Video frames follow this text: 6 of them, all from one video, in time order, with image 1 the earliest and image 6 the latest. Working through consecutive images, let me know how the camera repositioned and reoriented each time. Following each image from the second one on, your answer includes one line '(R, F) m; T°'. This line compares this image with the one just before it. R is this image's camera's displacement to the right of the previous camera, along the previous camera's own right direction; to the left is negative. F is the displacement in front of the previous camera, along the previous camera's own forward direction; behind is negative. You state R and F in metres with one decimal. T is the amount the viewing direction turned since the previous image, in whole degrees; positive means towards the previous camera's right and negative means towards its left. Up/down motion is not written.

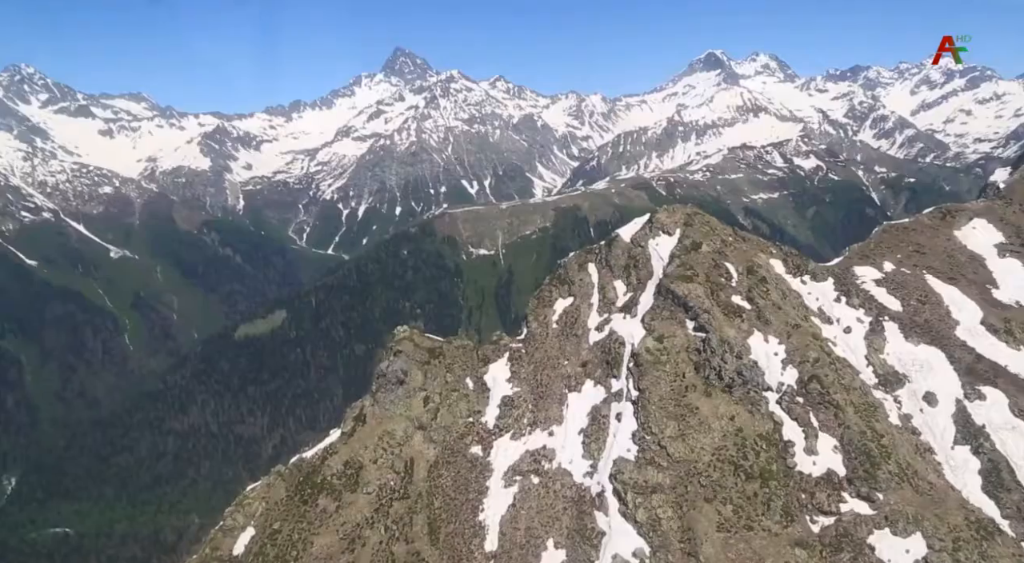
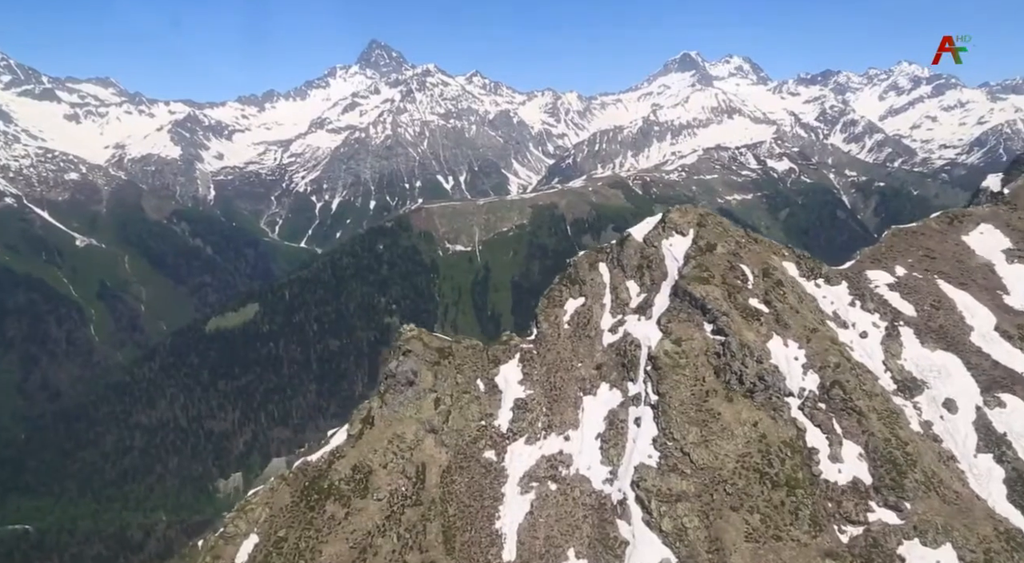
(-5.3, +2.8) m; +2°
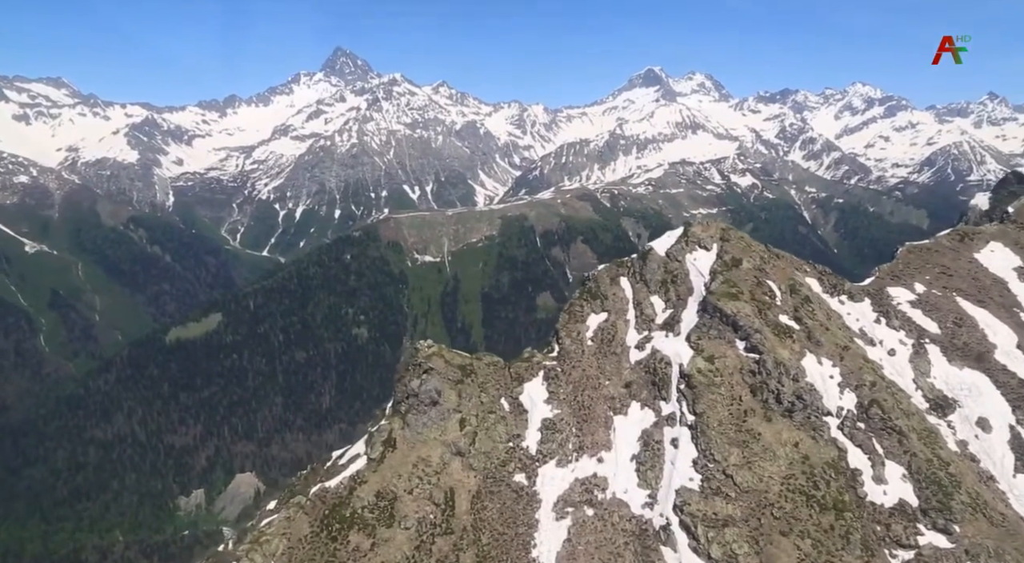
(-7.8, +3.5) m; +3°
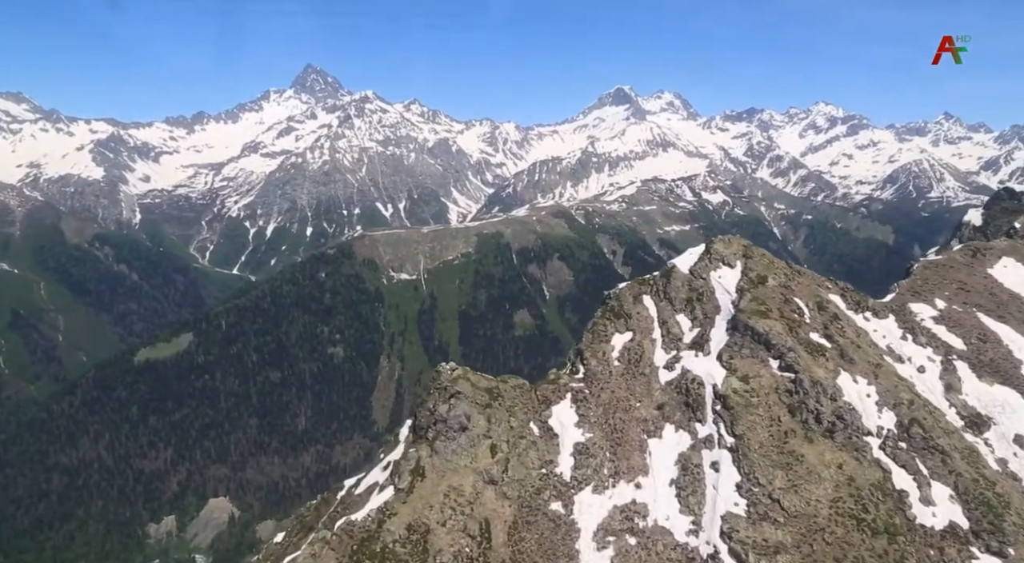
(-6.7, +2.9) m; +2°
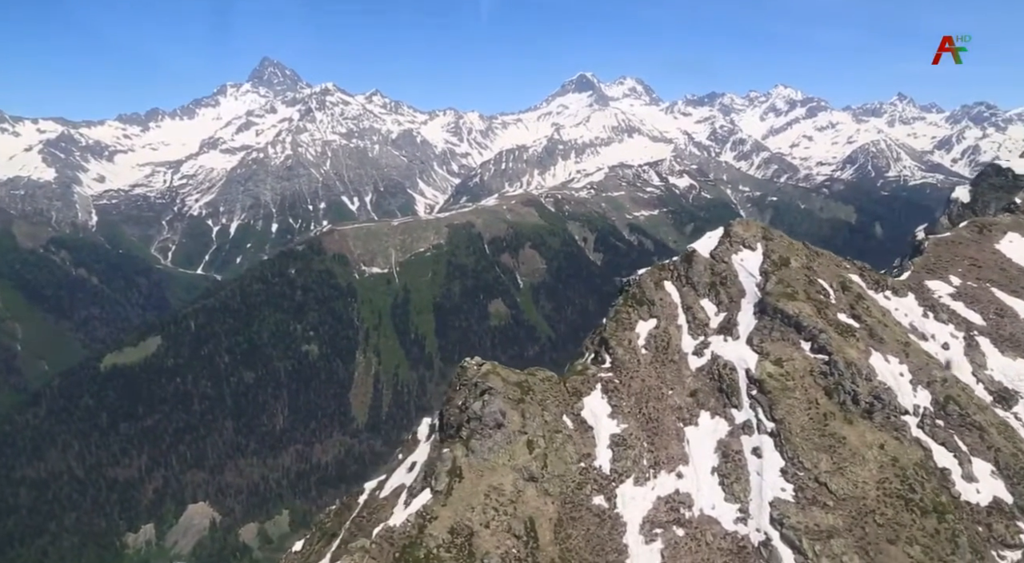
(-6.9, +2.6) m; +3°
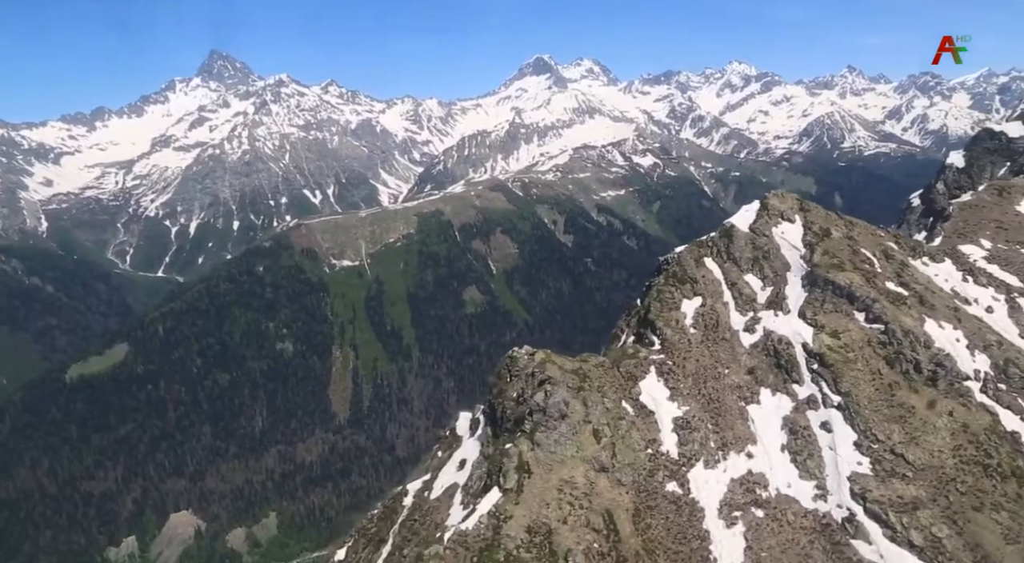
(-9.5, +3.4) m; +3°
